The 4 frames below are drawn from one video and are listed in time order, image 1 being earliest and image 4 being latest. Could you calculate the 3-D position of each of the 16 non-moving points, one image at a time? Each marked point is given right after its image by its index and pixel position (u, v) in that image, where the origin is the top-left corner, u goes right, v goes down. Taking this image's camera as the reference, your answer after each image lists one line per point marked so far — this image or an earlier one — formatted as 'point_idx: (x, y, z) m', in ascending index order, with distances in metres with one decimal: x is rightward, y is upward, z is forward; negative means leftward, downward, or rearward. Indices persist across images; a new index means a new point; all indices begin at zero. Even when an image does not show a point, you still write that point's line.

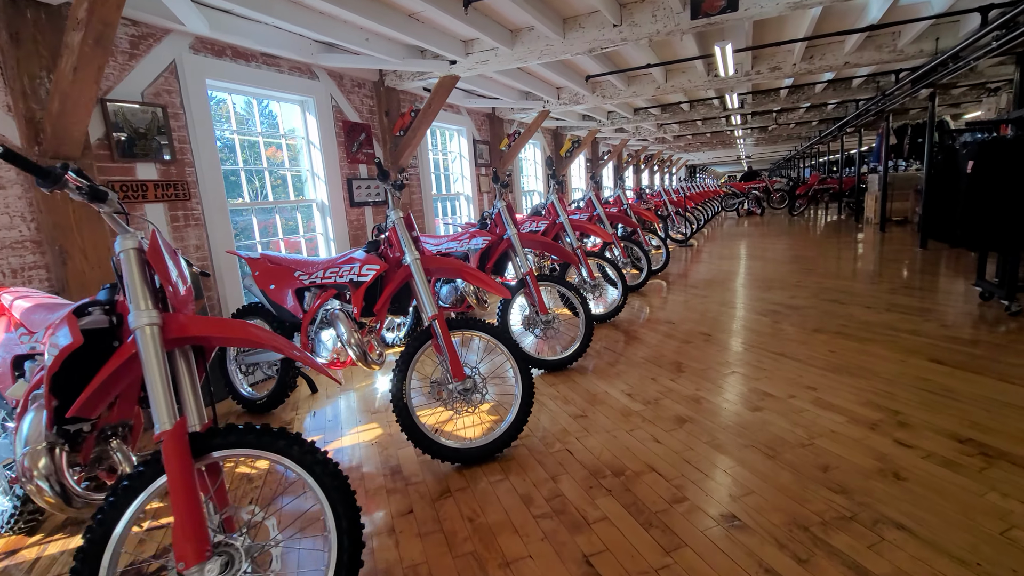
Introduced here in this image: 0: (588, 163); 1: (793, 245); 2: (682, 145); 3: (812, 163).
0: (+1.4, +2.7, +10.6) m
1: (+4.0, +0.6, +7.0) m
2: (+4.3, +3.7, +12.5) m
3: (+9.6, +4.0, +15.6) m
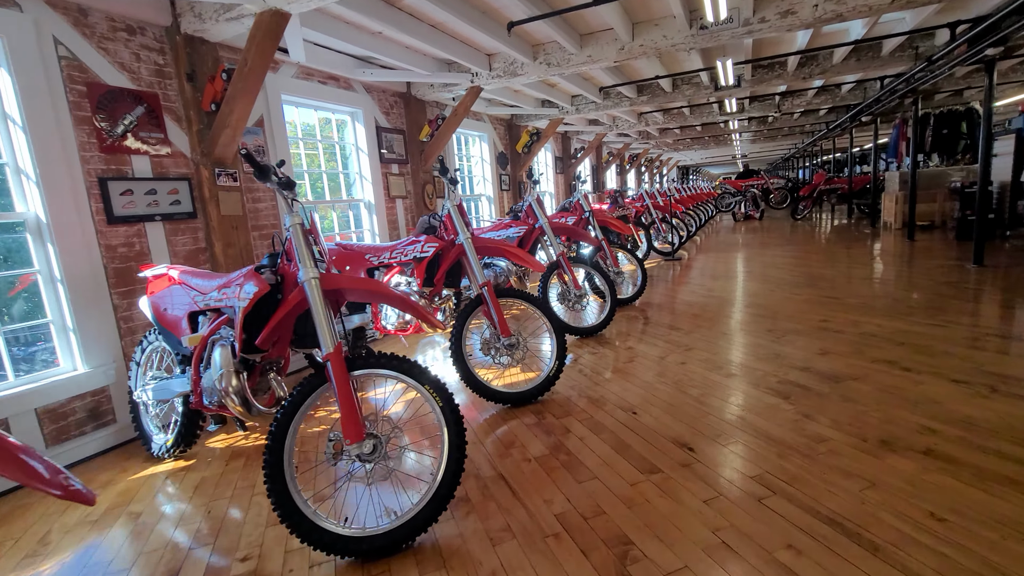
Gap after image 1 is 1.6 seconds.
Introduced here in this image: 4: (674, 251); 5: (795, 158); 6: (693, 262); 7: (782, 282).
0: (+0.9, +2.5, +9.5) m
1: (+3.5, +0.4, +5.9) m
2: (+3.7, +3.4, +11.5) m
3: (+8.9, +3.8, +14.6) m
4: (+1.9, +0.4, +5.9) m
5: (+9.1, +4.1, +15.8) m
6: (+2.1, +0.3, +5.7) m
7: (+2.6, +0.1, +4.7) m
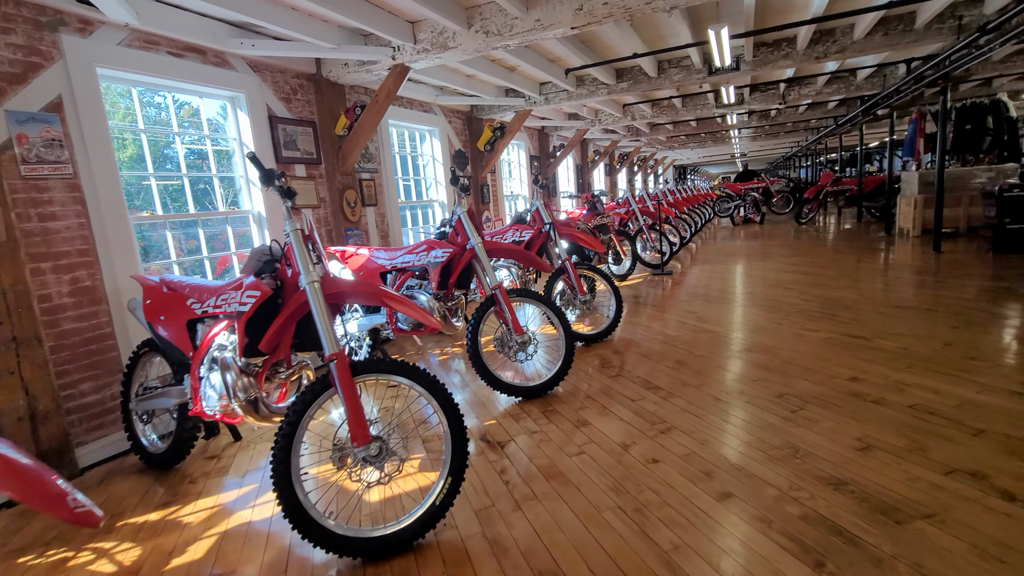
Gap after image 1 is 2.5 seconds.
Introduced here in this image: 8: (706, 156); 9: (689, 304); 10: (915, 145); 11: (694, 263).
0: (+0.5, +2.3, +8.8) m
1: (+3.2, +0.2, +5.3) m
2: (+3.4, +3.3, +10.8) m
3: (+8.6, +3.6, +13.9) m
4: (+1.6, +0.3, +5.2) m
5: (+8.8, +4.0, +15.1) m
6: (+1.8, +0.1, +5.1) m
7: (+2.3, -0.1, +4.0) m
8: (+6.1, +4.1, +15.4) m
9: (+1.4, -0.1, +4.0) m
10: (+5.1, +1.8, +6.2) m
11: (+2.2, +0.3, +6.0) m
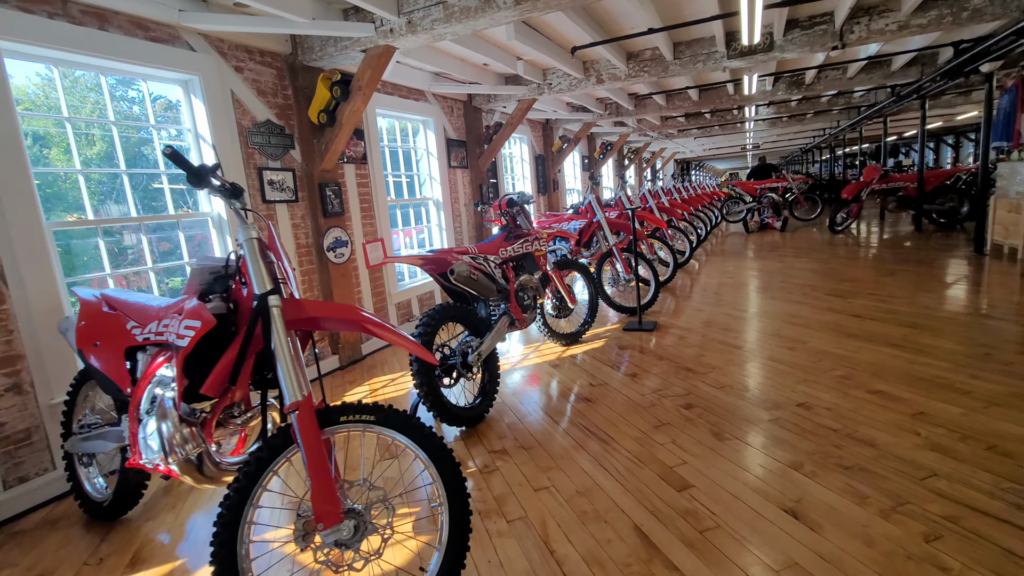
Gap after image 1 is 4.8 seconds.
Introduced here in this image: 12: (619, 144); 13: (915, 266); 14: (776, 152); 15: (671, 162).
0: (-0.1, +1.9, +7.1) m
1: (+2.5, -0.1, +3.5) m
2: (+2.8, +2.9, +9.0) m
3: (+8.0, +3.3, +12.0) m
4: (+0.9, -0.1, +3.4) m
5: (+8.2, +3.7, +13.2) m
6: (+1.1, -0.2, +3.3) m
7: (+1.6, -0.5, +2.2) m
8: (+5.5, +3.8, +13.5) m
9: (+0.8, -0.5, +2.2) m
10: (+4.4, +1.5, +4.4) m
11: (+1.6, 0.0, +4.2) m
12: (+1.8, +2.5, +8.4) m
13: (+3.7, +0.2, +4.6) m
14: (+8.9, +4.7, +16.7) m
15: (+5.1, +4.0, +15.4) m
